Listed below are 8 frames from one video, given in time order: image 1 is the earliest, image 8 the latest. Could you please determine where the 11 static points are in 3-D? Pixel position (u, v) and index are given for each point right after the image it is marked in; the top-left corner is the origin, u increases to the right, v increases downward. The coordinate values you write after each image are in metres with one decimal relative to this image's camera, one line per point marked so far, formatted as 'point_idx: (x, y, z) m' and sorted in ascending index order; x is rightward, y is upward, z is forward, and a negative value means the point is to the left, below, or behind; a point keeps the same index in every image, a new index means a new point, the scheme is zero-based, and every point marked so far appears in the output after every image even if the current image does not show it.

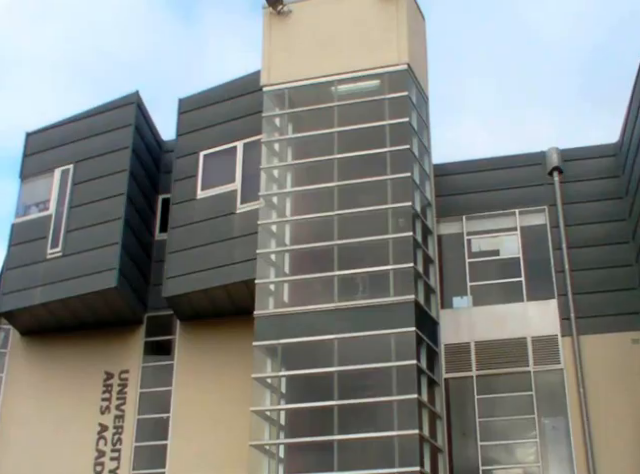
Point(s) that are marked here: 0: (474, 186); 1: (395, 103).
0: (+2.7, +0.9, +16.9) m
1: (+1.2, +2.3, +16.8) m
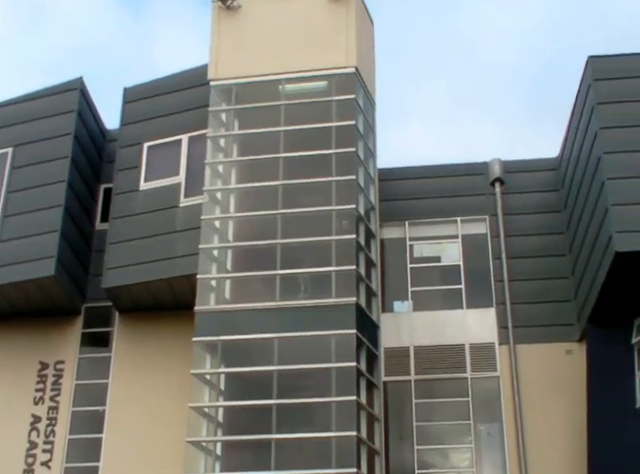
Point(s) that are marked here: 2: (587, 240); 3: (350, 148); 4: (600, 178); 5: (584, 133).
0: (+1.7, +0.8, +17.2) m
1: (+0.3, +2.2, +17.0) m
2: (+4.2, 0.0, +15.4) m
3: (+0.5, +1.5, +16.4) m
4: (+4.3, +0.9, +15.2) m
5: (+4.3, +1.7, +16.2) m
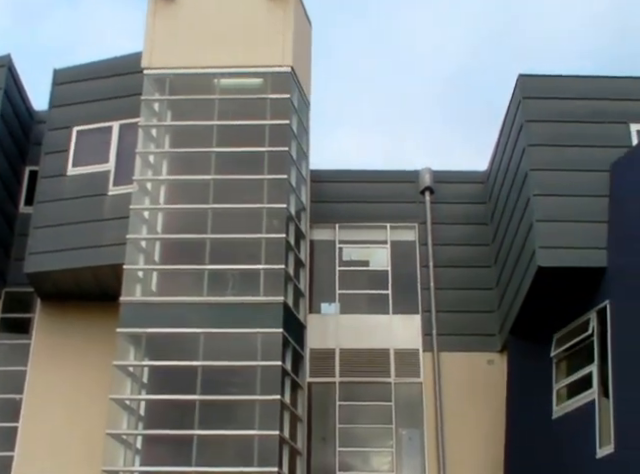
0: (+0.5, +0.7, +17.3) m
1: (-0.8, +2.3, +17.0) m
2: (+3.1, -0.2, +15.8) m
3: (-0.6, +1.5, +16.4) m
4: (+3.2, +0.7, +15.6) m
5: (+3.2, +1.5, +16.6) m
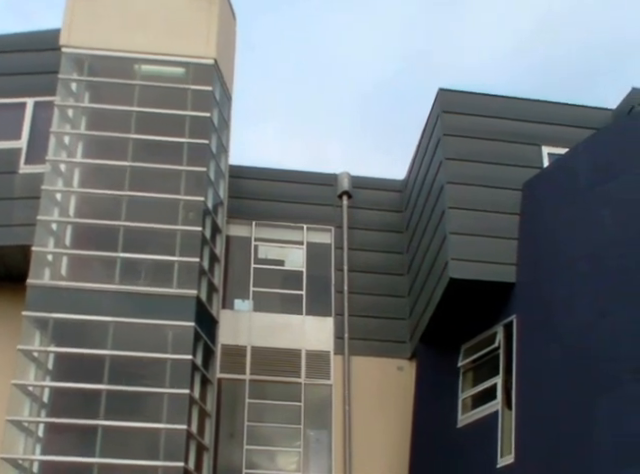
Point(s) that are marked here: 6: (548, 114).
0: (-1.0, +0.8, +17.3) m
1: (-2.0, +2.4, +16.8) m
2: (+1.7, -0.4, +16.1) m
3: (-1.9, +1.6, +16.3) m
4: (+1.9, +0.5, +16.0) m
5: (+1.9, +1.3, +16.9) m
6: (+3.9, +2.1, +17.1) m
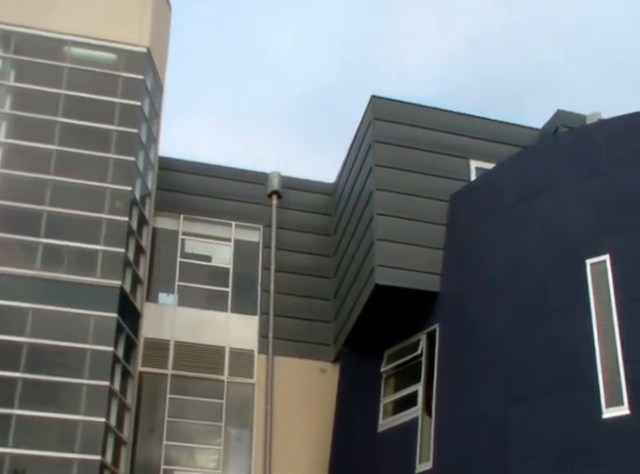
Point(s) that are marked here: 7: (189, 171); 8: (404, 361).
0: (-2.2, +0.9, +17.1) m
1: (-3.1, +2.5, +16.5) m
2: (+0.5, -0.5, +16.1) m
3: (-3.0, +1.7, +16.0) m
4: (+0.8, +0.4, +16.0) m
5: (+0.7, +1.2, +17.0) m
6: (+2.7, +1.9, +17.4) m
7: (-2.3, +1.2, +17.8) m
8: (+1.3, -1.9, +15.2) m
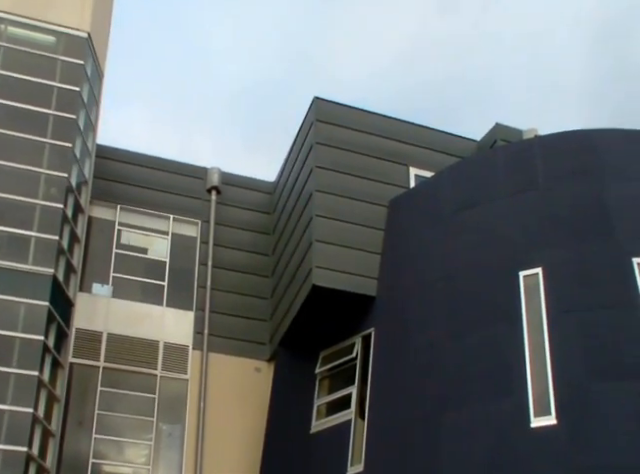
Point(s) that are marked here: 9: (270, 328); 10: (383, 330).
0: (-3.2, +1.0, +16.7) m
1: (-4.0, +2.7, +16.1) m
2: (-0.5, -0.5, +16.0) m
3: (-3.9, +1.9, +15.6) m
4: (-0.2, +0.4, +16.0) m
5: (-0.4, +1.2, +16.9) m
6: (+1.7, +1.8, +17.5) m
7: (-3.4, +1.3, +17.4) m
8: (+0.3, -1.9, +15.1) m
9: (-0.8, -1.5, +16.6) m
10: (+0.9, -1.4, +14.8) m
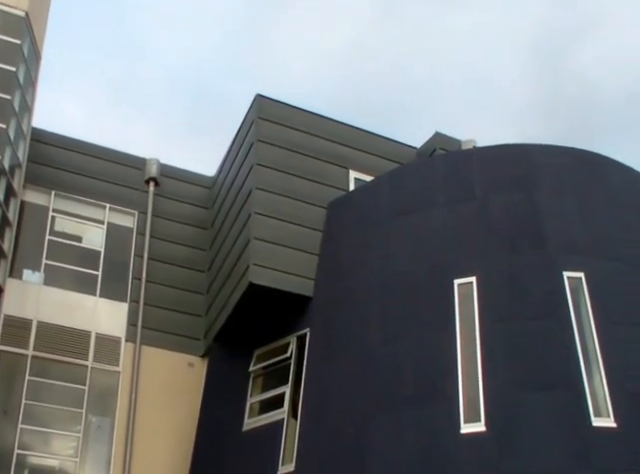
0: (-4.2, +1.2, +16.3) m
1: (-4.9, +3.0, +15.6) m
2: (-1.5, -0.4, +15.8) m
3: (-4.7, +2.1, +15.1) m
4: (-1.1, +0.4, +15.8) m
5: (-1.4, +1.2, +16.7) m
6: (+0.6, +1.7, +17.5) m
7: (-4.4, +1.5, +17.0) m
8: (-0.7, -1.9, +15.0) m
9: (-1.9, -1.4, +16.4) m
10: (0.0, -1.4, +14.7) m
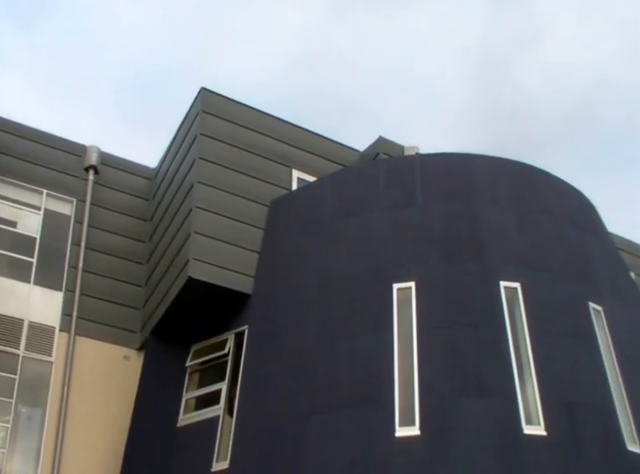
0: (-5.1, +1.4, +15.8) m
1: (-5.6, +3.2, +15.1) m
2: (-2.5, -0.3, +15.5) m
3: (-5.5, +2.4, +14.6) m
4: (-2.0, +0.5, +15.5) m
5: (-2.3, +1.3, +16.4) m
6: (-0.3, +1.7, +17.4) m
7: (-5.3, +1.7, +16.4) m
8: (-1.7, -1.8, +14.7) m
9: (-2.9, -1.3, +16.0) m
10: (-0.9, -1.3, +14.5) m
